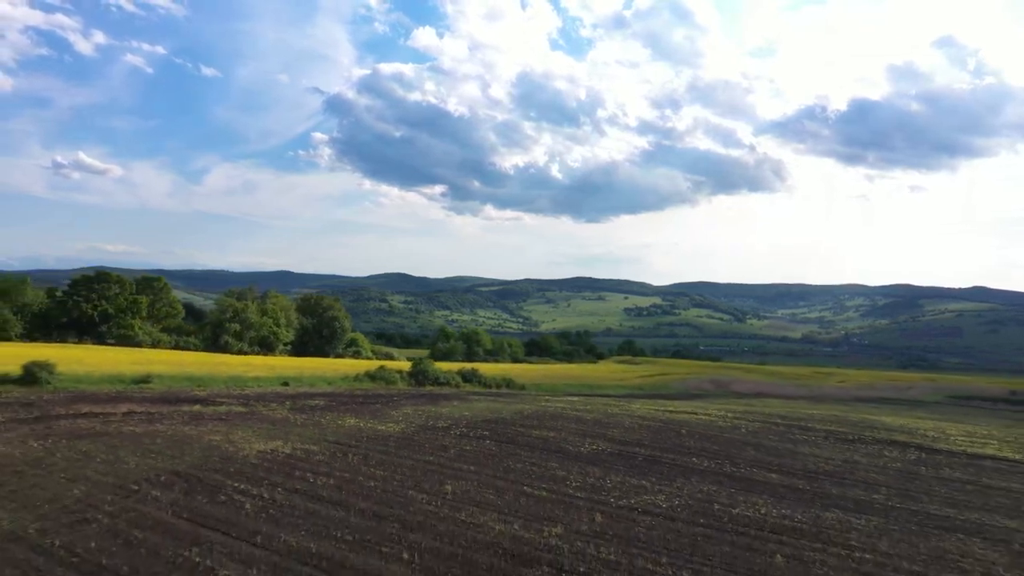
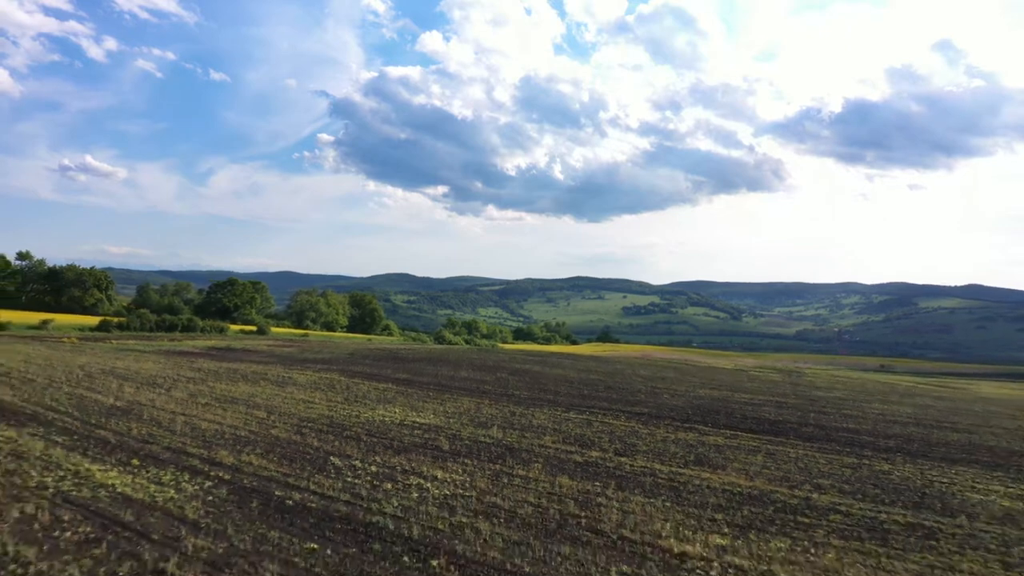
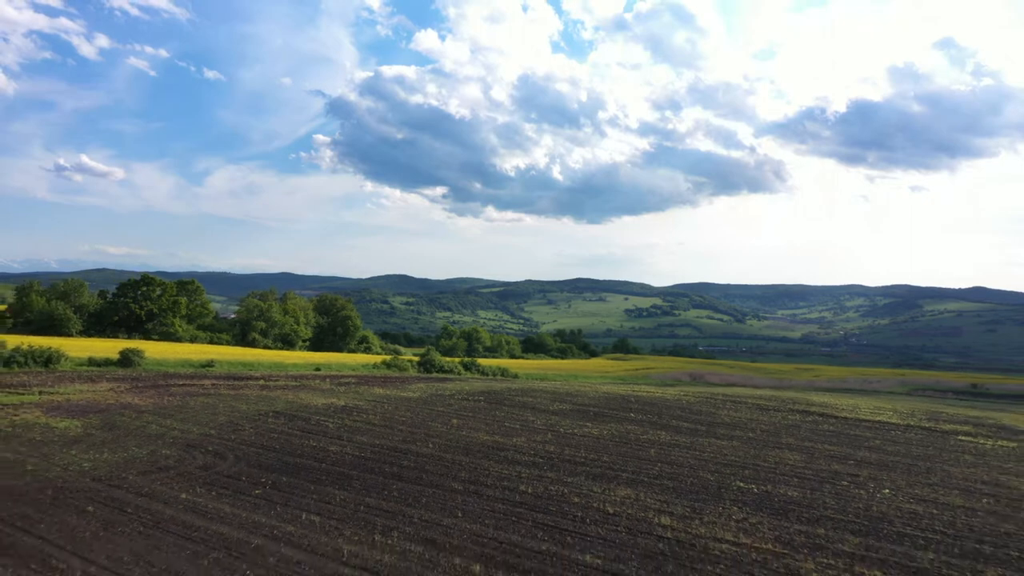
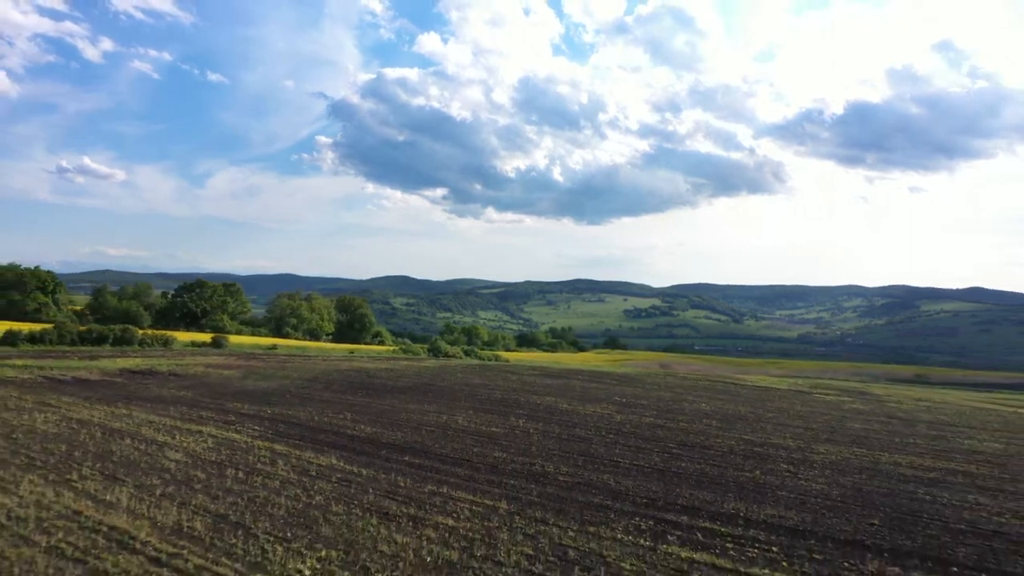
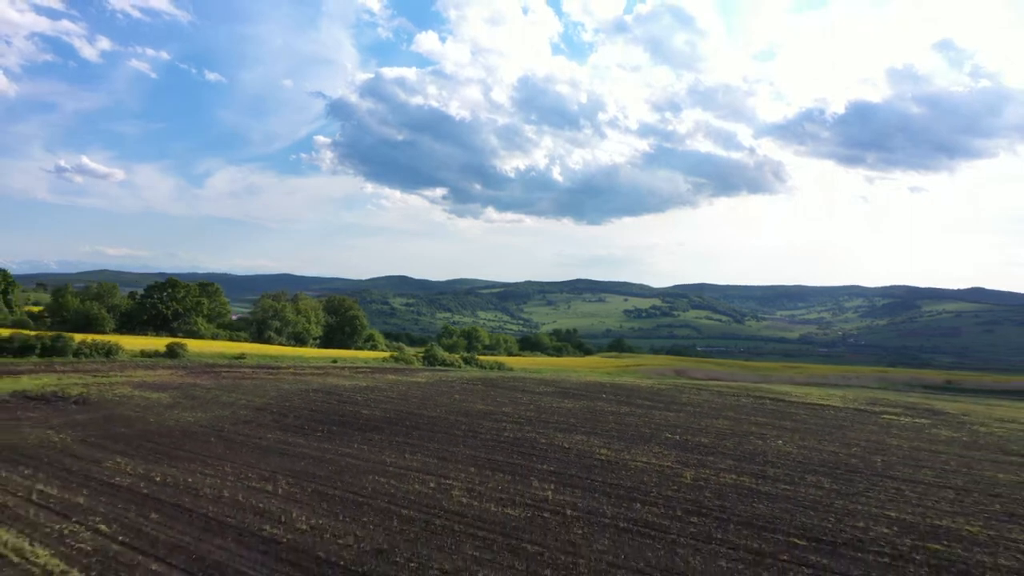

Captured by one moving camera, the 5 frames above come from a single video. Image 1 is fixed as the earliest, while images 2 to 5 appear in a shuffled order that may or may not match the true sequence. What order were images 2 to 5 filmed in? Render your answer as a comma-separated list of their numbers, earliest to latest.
3, 5, 4, 2
